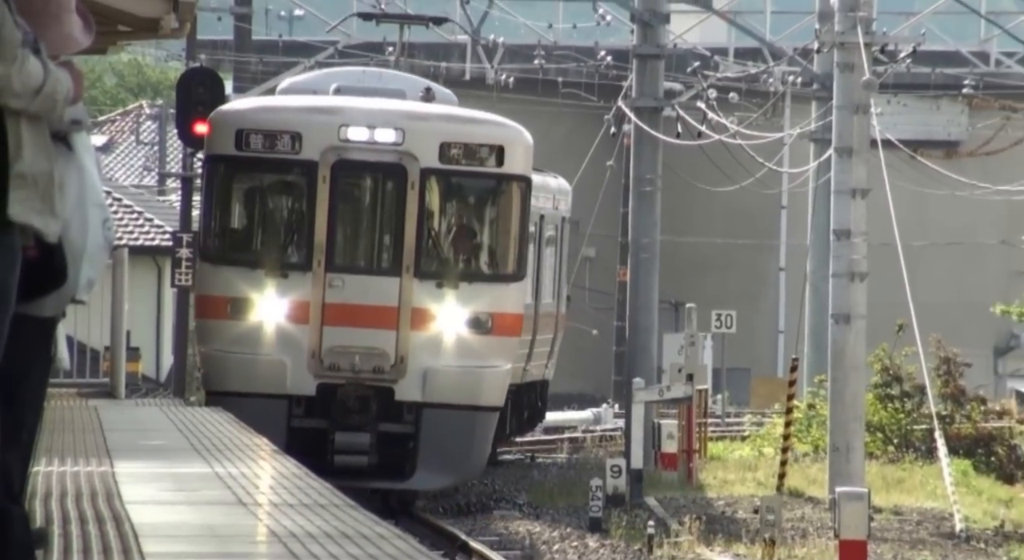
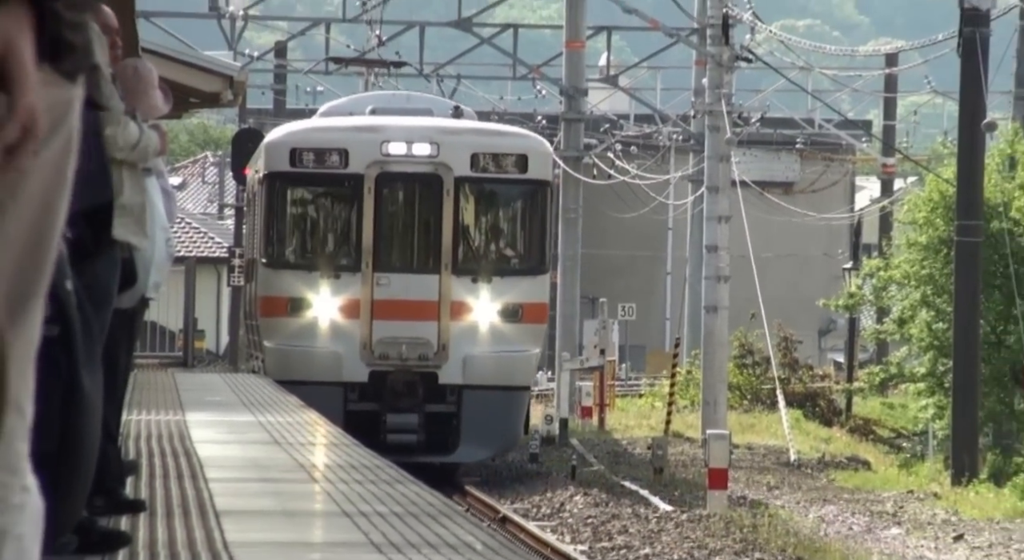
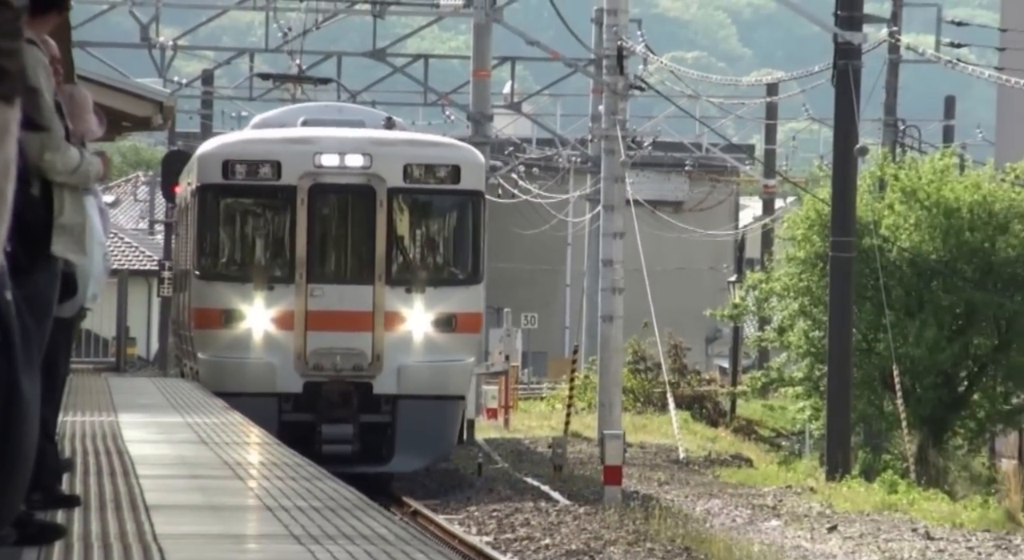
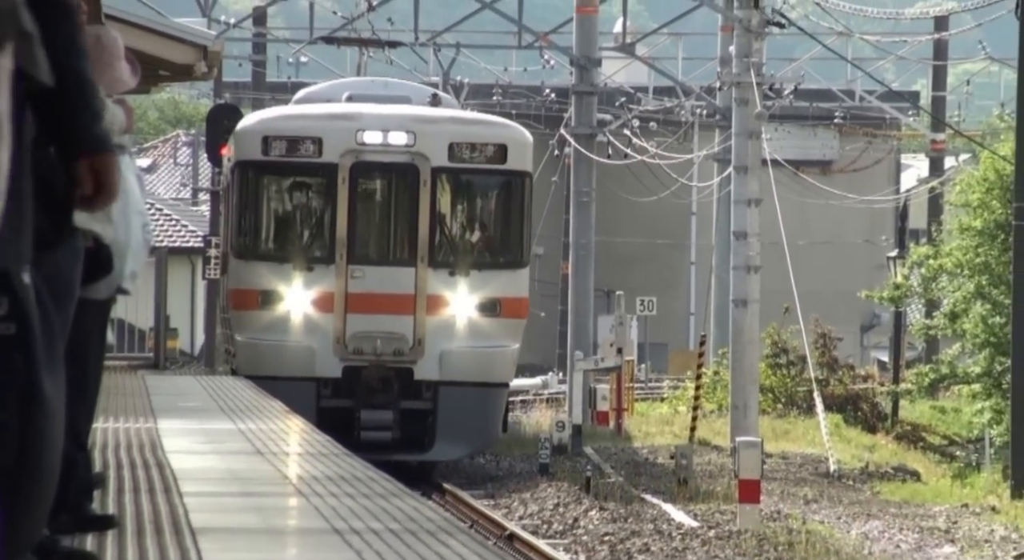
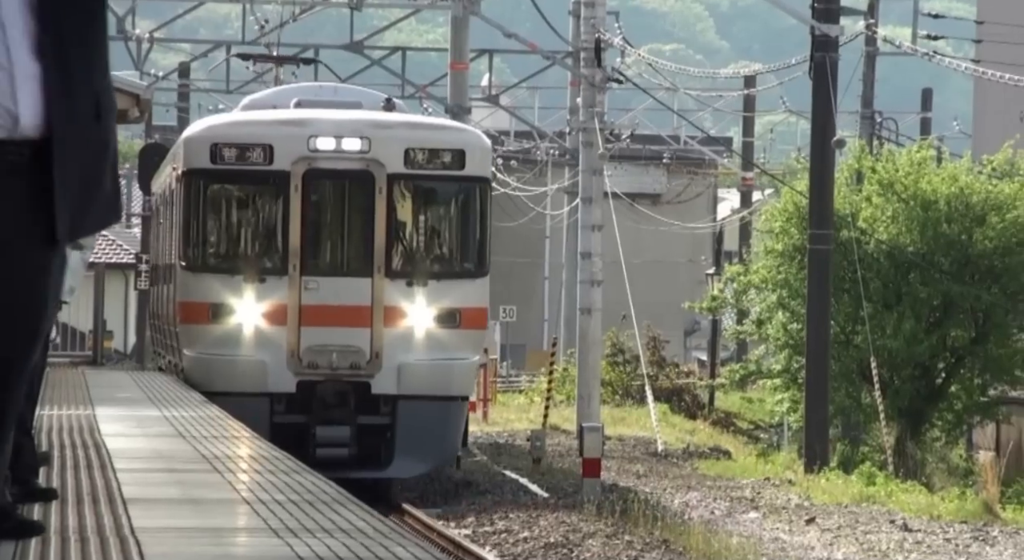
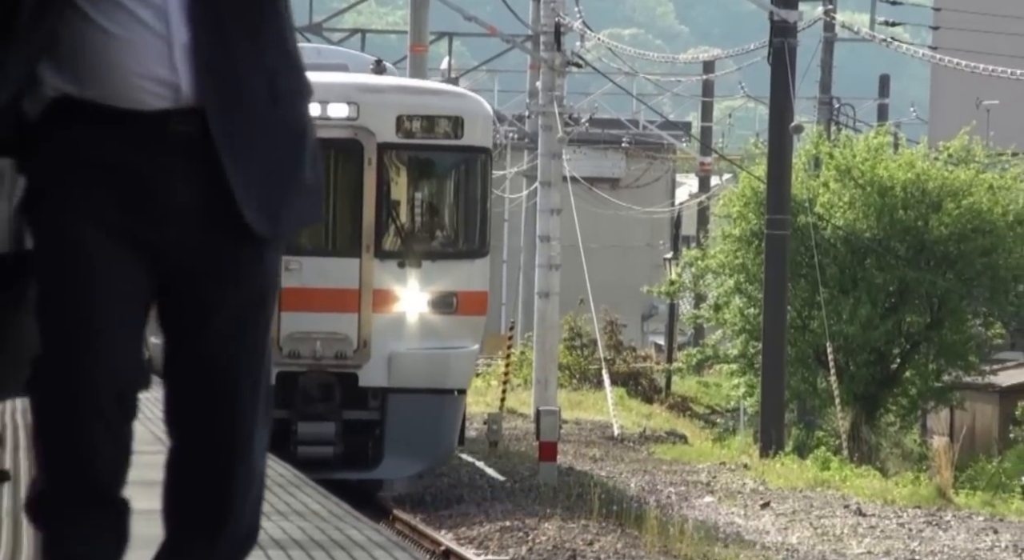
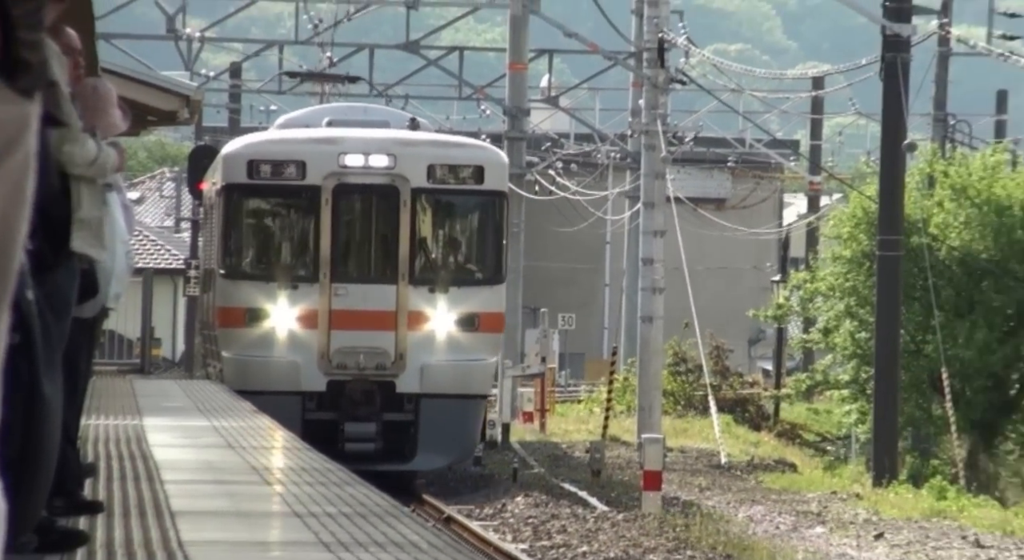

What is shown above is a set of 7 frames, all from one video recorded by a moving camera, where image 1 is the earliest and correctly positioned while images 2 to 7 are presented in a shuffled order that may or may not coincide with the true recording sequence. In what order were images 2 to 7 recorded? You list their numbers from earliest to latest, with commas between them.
4, 2, 7, 3, 5, 6
